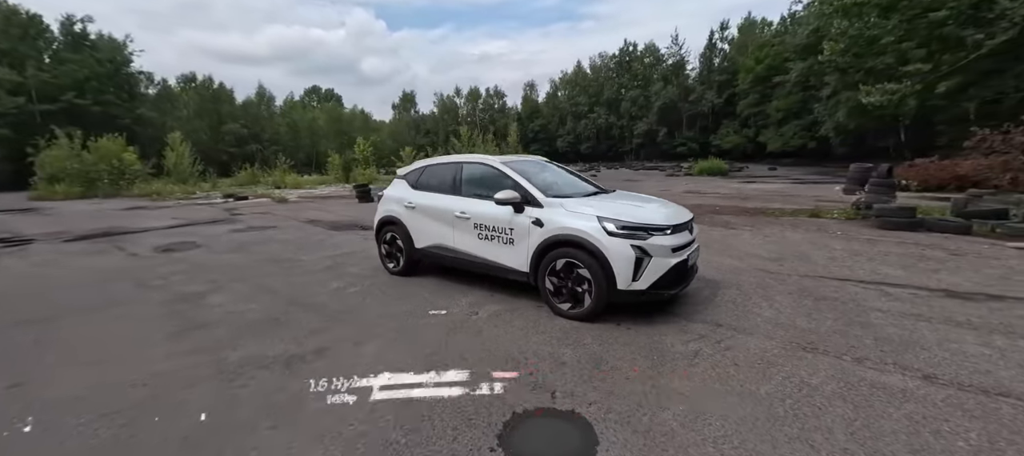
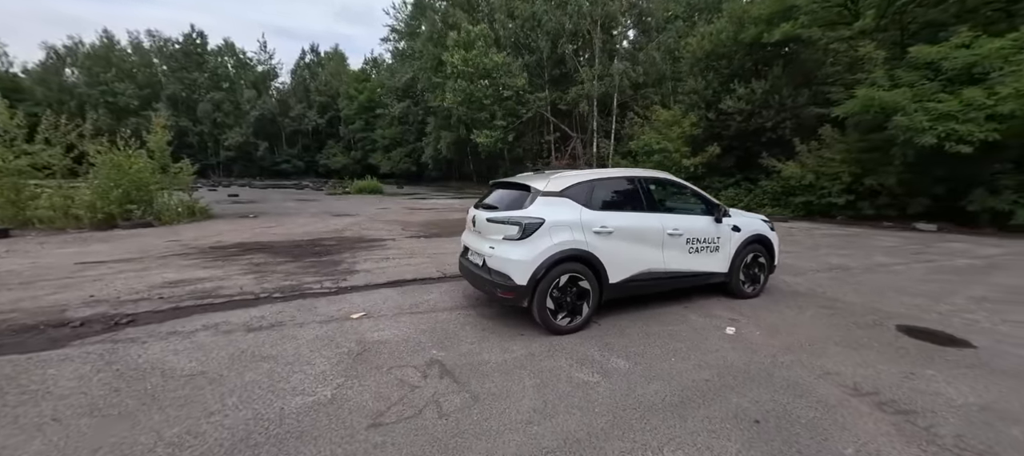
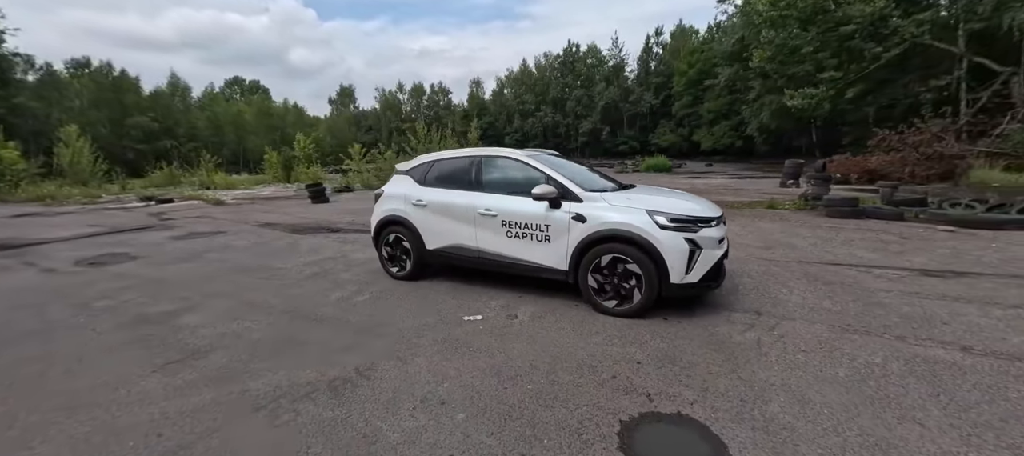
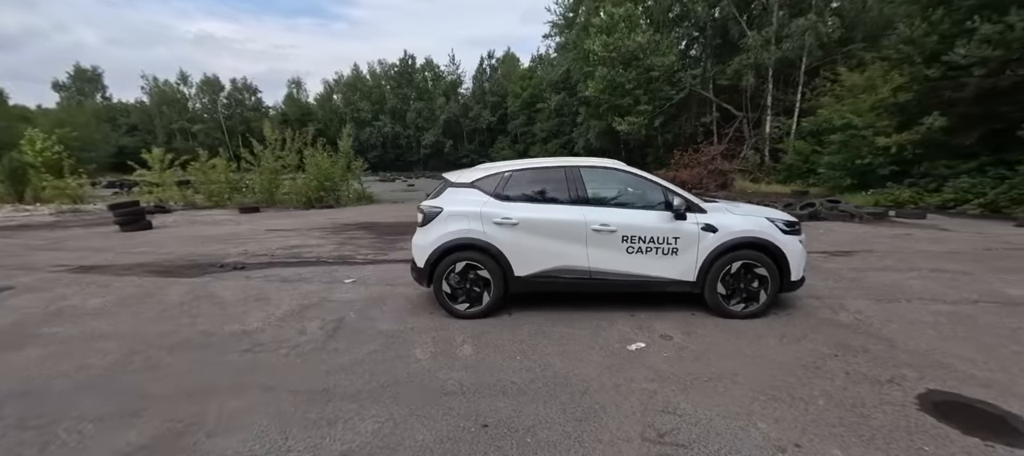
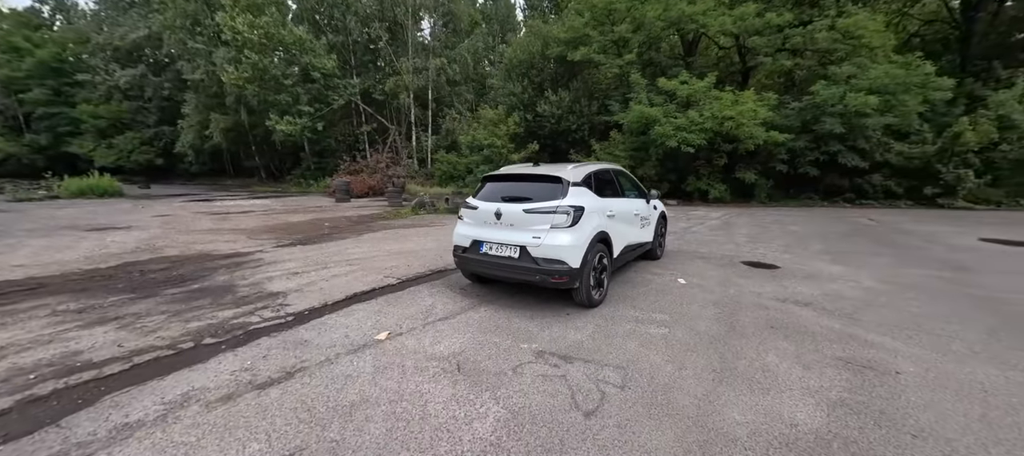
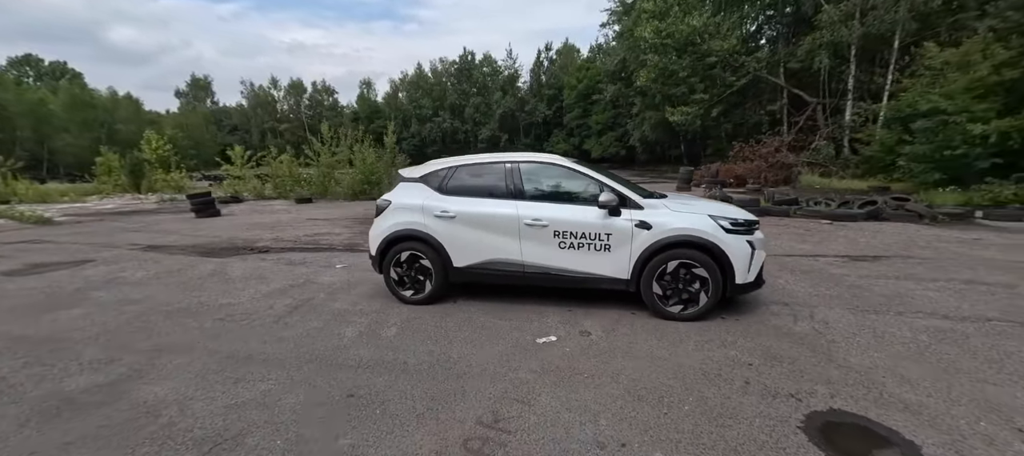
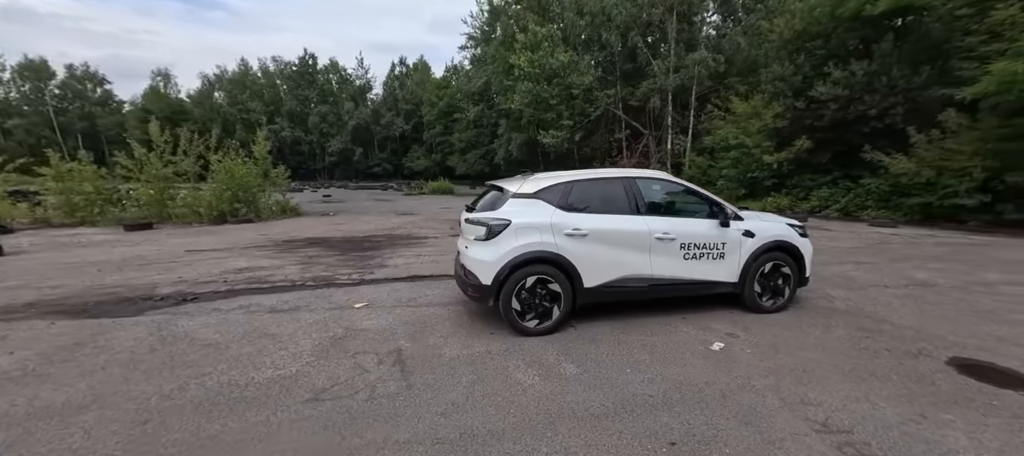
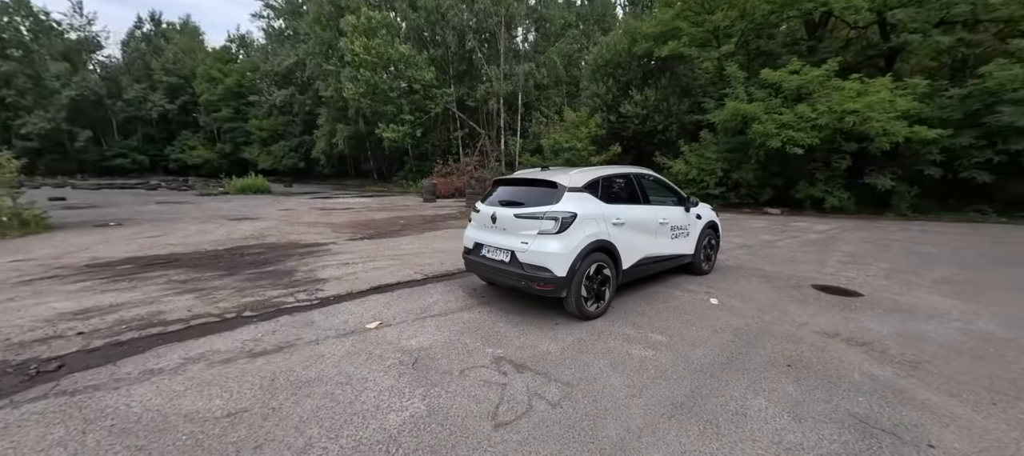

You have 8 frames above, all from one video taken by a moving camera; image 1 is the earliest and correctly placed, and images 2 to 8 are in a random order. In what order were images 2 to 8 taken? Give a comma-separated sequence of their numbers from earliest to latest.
3, 6, 4, 7, 2, 8, 5
